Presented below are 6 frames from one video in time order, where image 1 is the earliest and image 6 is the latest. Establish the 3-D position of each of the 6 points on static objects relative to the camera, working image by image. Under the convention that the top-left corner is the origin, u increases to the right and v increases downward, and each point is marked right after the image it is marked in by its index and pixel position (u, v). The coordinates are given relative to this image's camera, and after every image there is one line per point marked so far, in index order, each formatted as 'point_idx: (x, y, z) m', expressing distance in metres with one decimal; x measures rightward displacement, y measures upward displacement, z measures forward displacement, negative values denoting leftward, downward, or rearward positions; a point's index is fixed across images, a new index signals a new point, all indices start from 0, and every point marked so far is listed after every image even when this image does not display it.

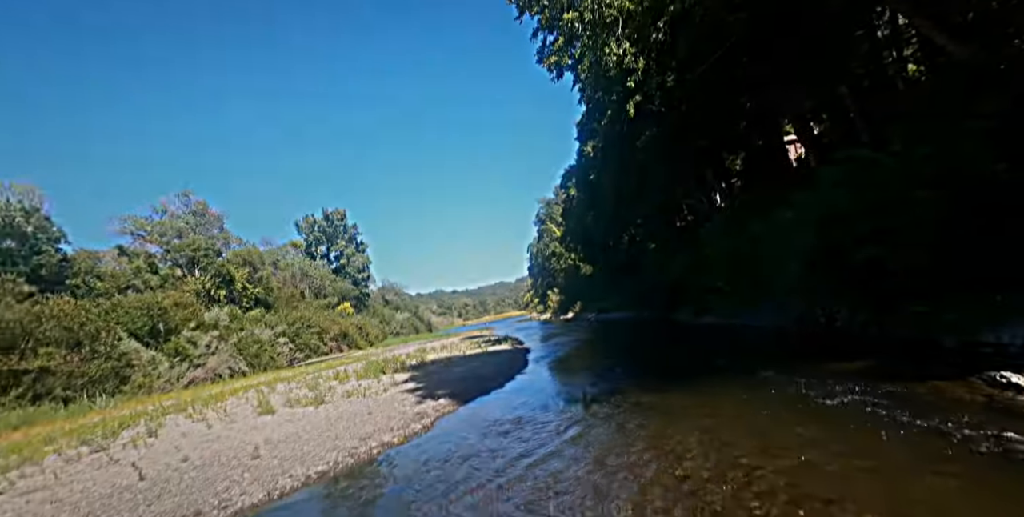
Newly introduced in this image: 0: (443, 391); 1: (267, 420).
0: (-1.9, -3.6, +13.9) m
1: (-5.5, -3.7, +11.4) m
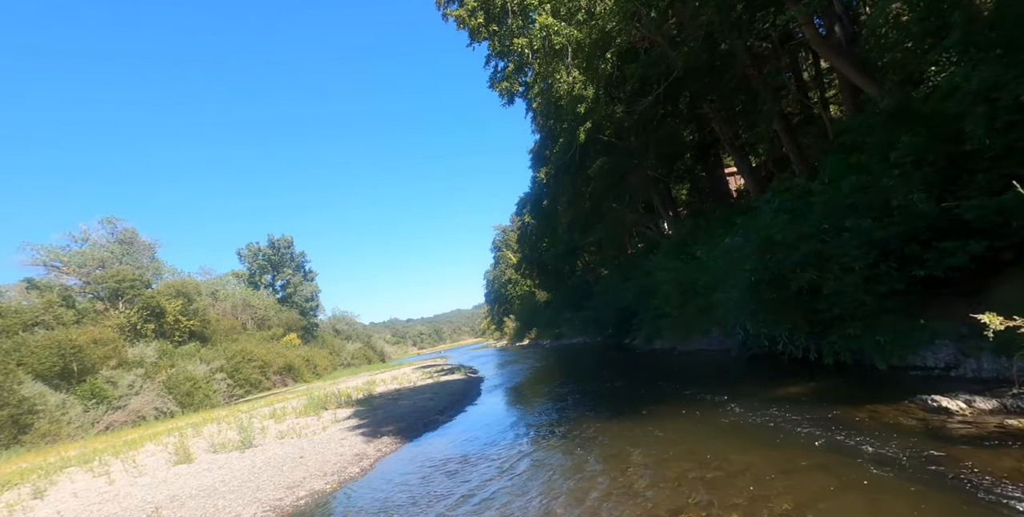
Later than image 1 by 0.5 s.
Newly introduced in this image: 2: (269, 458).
0: (-3.2, -4.3, +12.9) m
1: (-6.6, -4.2, +10.2) m
2: (-4.9, -4.0, +10.2) m
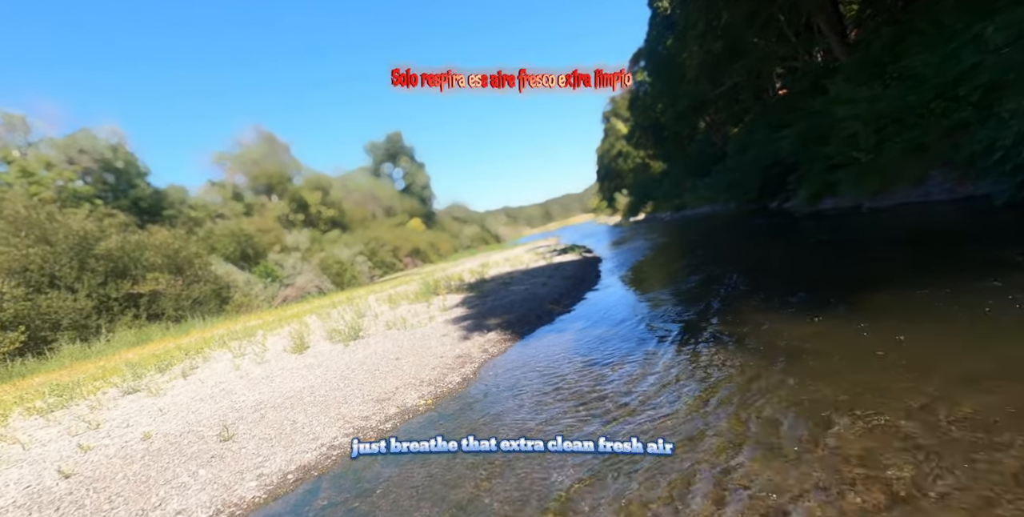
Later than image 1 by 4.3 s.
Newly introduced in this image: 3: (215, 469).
0: (-0.4, -1.3, +11.4) m
1: (-4.3, -2.0, +9.5) m
2: (-2.6, -1.8, +9.1) m
3: (-3.2, -2.2, +5.4) m
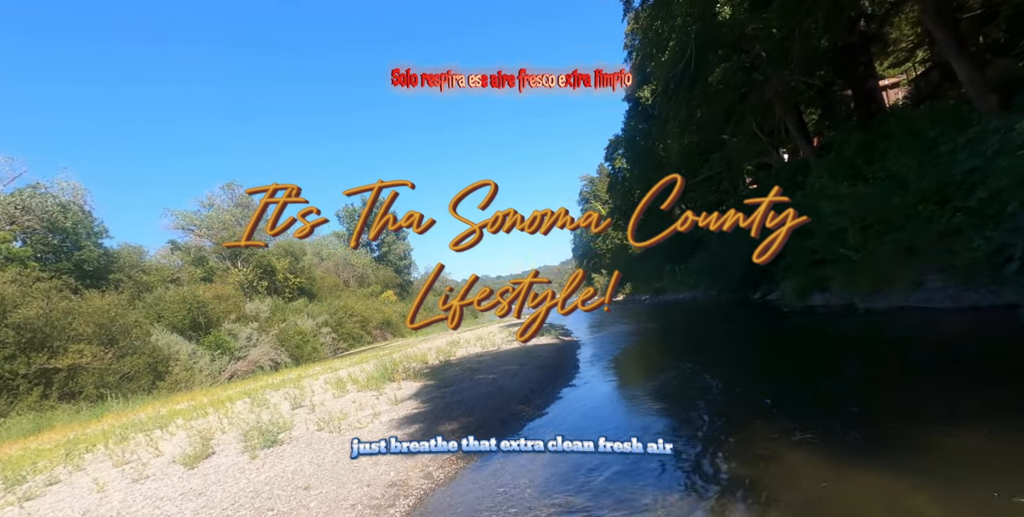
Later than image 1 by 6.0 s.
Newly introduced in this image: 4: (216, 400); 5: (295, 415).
0: (-1.1, -2.9, +9.2) m
1: (-4.9, -3.2, +7.1) m
2: (-3.2, -3.0, +6.8) m
3: (-3.6, -2.9, +3.1) m
4: (-11.0, -5.3, +18.6) m
5: (-5.1, -3.7, +11.9) m
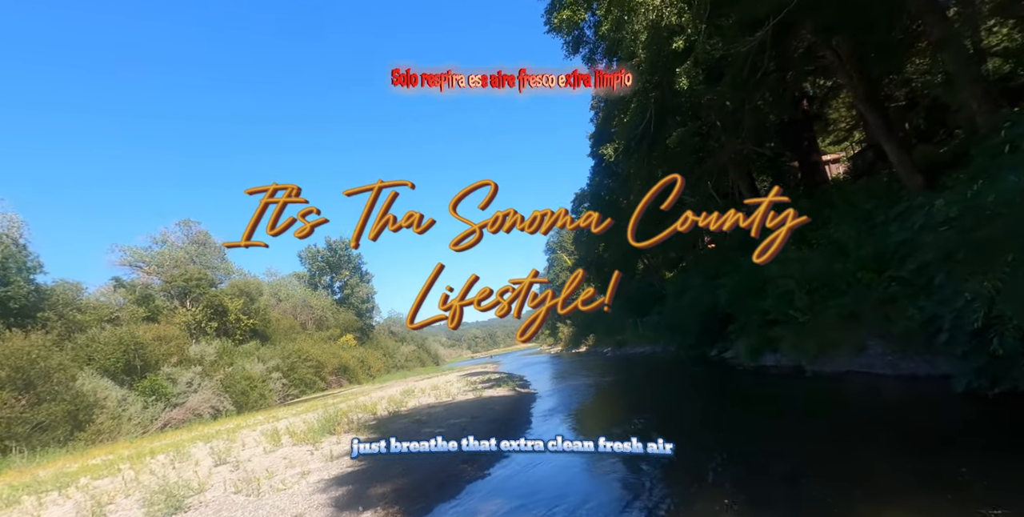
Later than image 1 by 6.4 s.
0: (-2.1, -3.8, +8.7) m
1: (-5.8, -3.7, +6.3) m
2: (-4.0, -3.5, +6.1) m
3: (-4.2, -3.1, +2.5) m
4: (-12.7, -6.6, +17.2) m
5: (-6.3, -4.6, +11.0) m
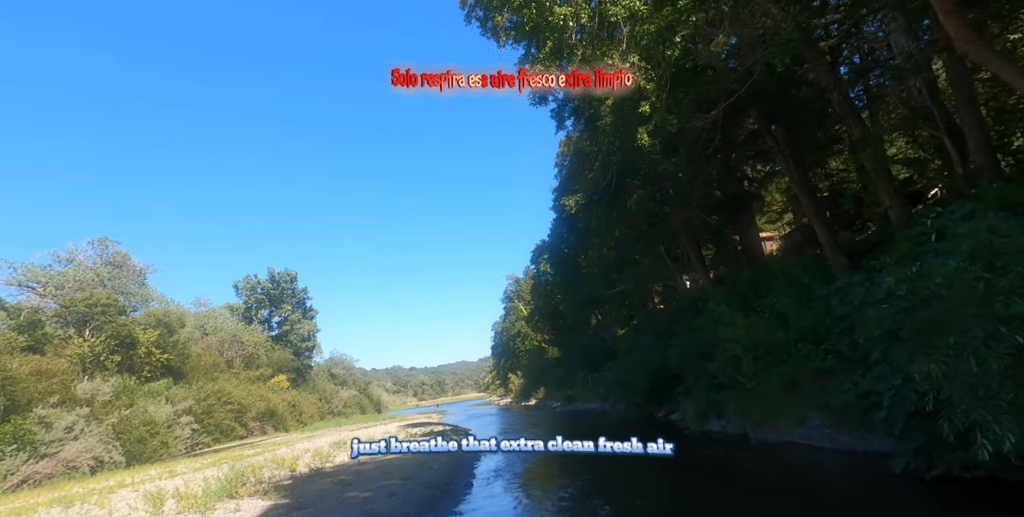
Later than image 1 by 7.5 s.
0: (-3.1, -4.2, +5.8) m
1: (-6.5, -3.7, +3.1) m
2: (-4.8, -3.6, +3.1) m
3: (-4.6, -2.8, -0.5) m
4: (-14.5, -7.0, +13.0) m
5: (-7.5, -4.9, +7.7) m
